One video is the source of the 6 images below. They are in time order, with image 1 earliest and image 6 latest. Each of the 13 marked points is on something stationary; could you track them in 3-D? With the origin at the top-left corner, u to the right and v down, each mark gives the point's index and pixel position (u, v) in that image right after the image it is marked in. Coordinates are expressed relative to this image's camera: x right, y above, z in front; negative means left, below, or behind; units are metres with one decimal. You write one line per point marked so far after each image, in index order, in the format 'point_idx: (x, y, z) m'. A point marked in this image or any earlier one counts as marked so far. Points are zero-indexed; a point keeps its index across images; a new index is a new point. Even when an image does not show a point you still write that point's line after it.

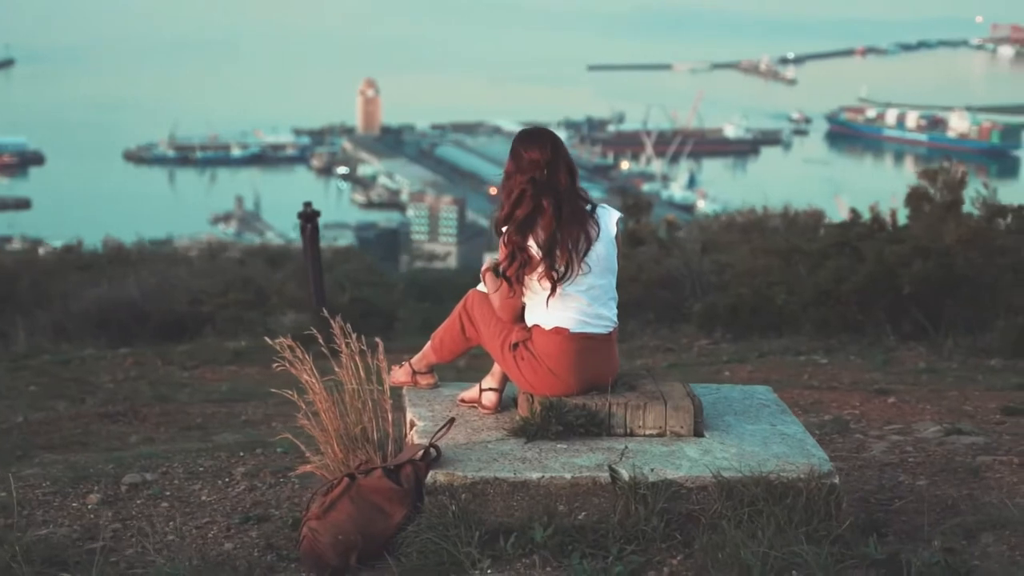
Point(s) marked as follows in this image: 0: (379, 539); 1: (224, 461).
0: (-0.3, -0.5, +5.2) m
1: (-0.7, -0.4, +6.6) m
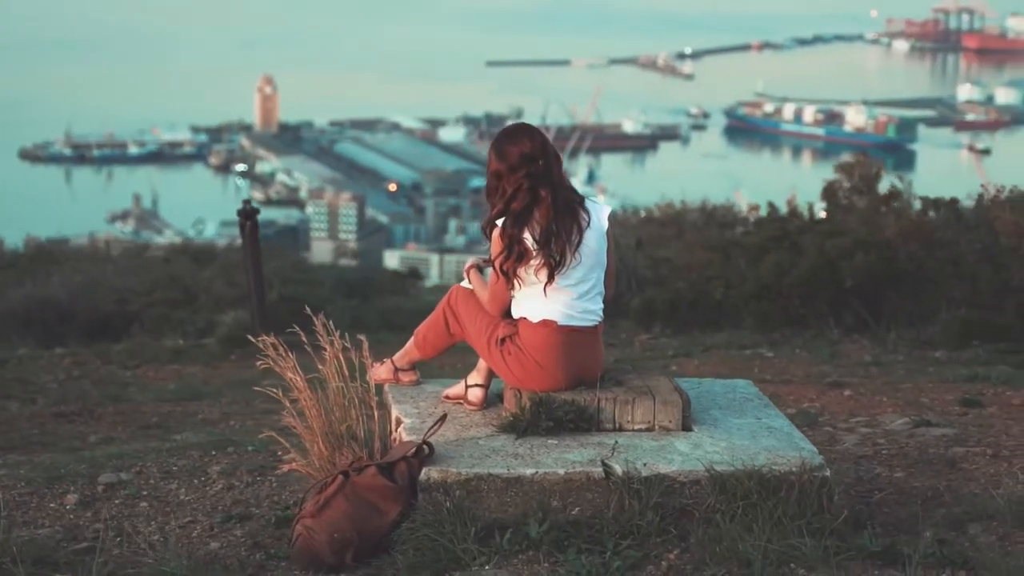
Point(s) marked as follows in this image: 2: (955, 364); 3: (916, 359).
0: (-0.3, -0.5, +5.2) m
1: (-0.8, -0.4, +6.5) m
2: (+1.6, -0.3, +9.3) m
3: (+1.5, -0.3, +9.5) m
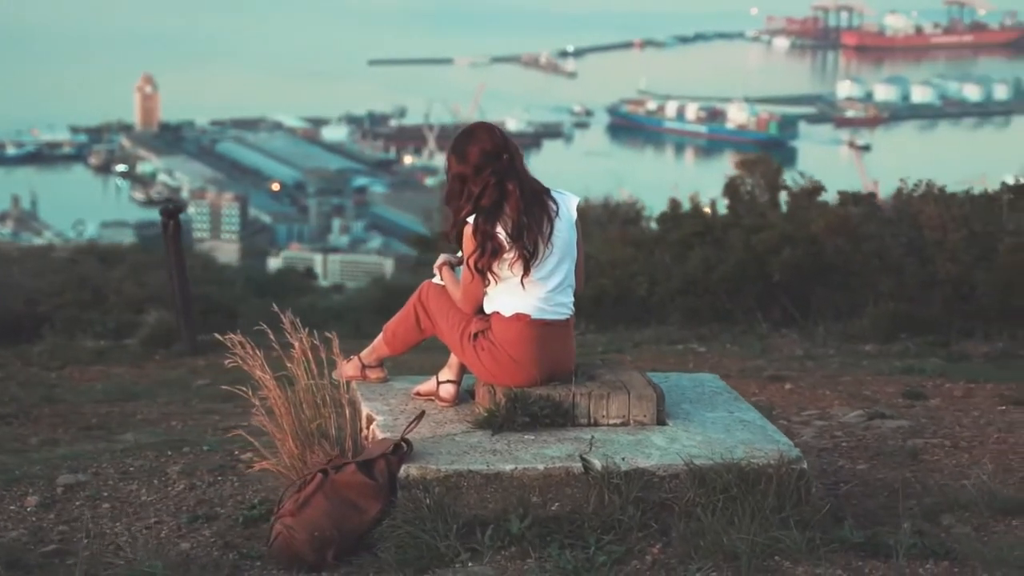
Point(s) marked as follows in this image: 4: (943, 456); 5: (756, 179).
0: (-0.3, -0.5, +5.1) m
1: (-0.9, -0.4, +6.5) m
2: (+1.4, -0.3, +9.4) m
3: (+1.3, -0.2, +9.5) m
4: (+1.0, -0.4, +6.2) m
5: (+1.8, +0.8, +19.2) m
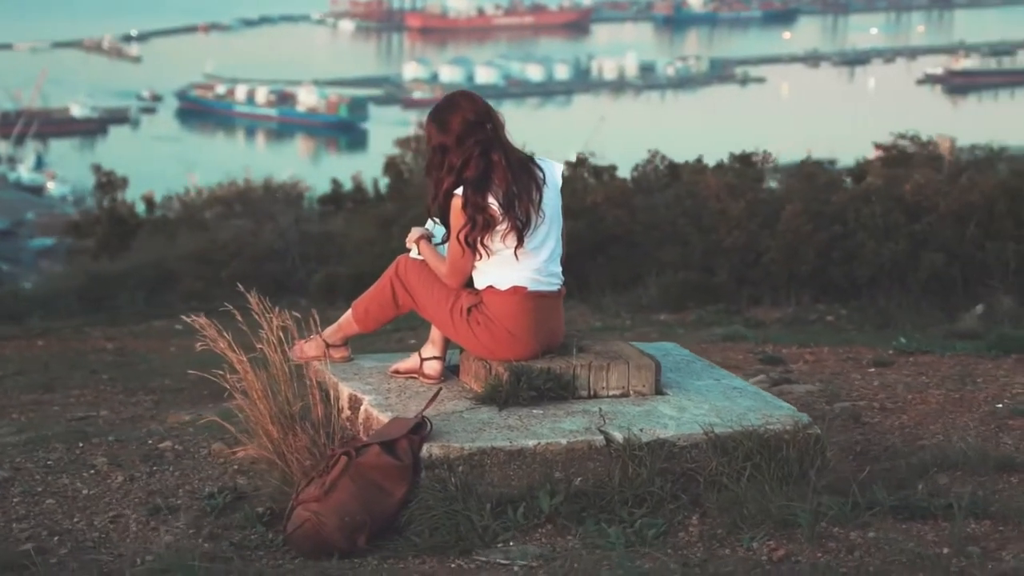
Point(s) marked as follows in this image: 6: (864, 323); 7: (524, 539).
0: (-0.2, -0.4, +4.9) m
1: (-1.1, -0.4, +6.1) m
2: (+0.7, -0.1, +9.4) m
3: (+0.5, -0.1, +9.5) m
4: (+0.9, -0.3, +6.2) m
5: (-0.7, +1.0, +19.2) m
6: (+1.3, -0.1, +9.7) m
7: (0.0, -0.5, +4.9) m
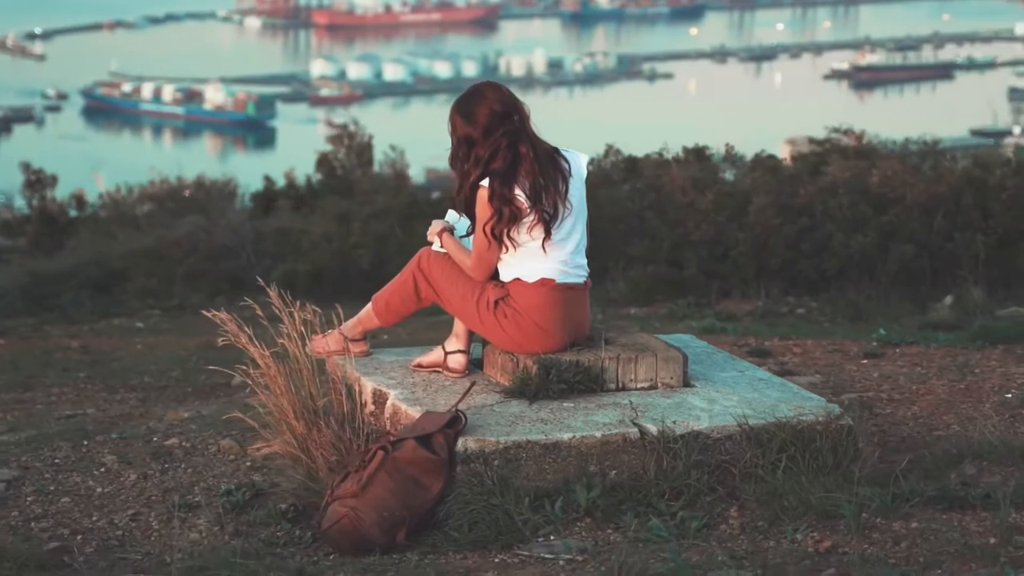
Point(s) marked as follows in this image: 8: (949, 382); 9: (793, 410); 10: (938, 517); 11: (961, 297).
0: (-0.2, -0.4, +4.9) m
1: (-1.0, -0.4, +6.1) m
2: (+0.6, -0.1, +9.4) m
3: (+0.4, -0.1, +9.5) m
4: (+0.9, -0.3, +6.2) m
5: (-1.2, +1.0, +19.1) m
6: (+1.2, -0.1, +9.7) m
7: (+0.1, -0.5, +4.9) m
8: (+1.1, -0.2, +6.7) m
9: (+0.6, -0.2, +5.2) m
10: (+0.8, -0.4, +4.9) m
11: (+1.7, 0.0, +9.8) m
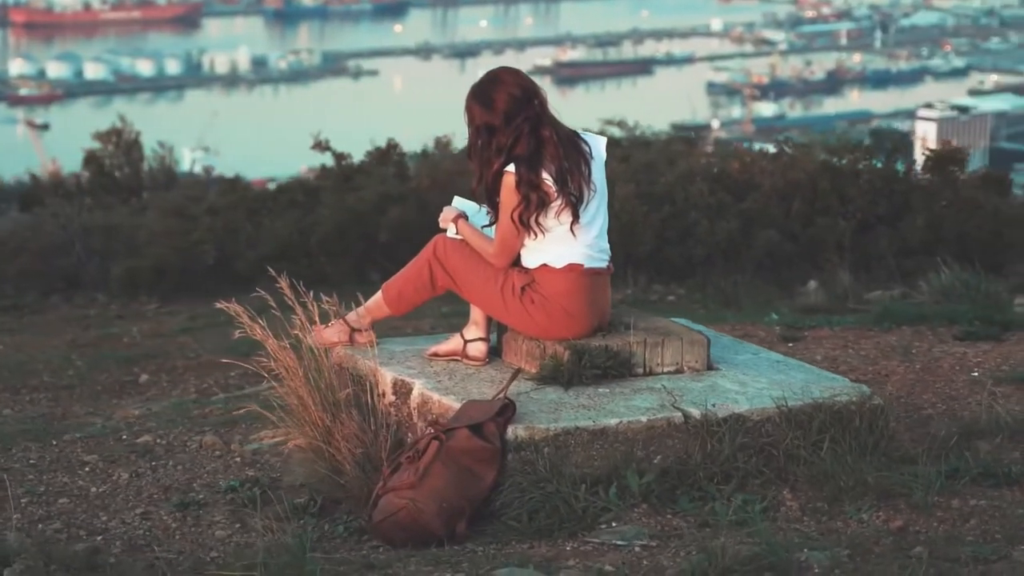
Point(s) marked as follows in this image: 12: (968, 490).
0: (-0.1, -0.4, +4.8) m
1: (-1.1, -0.4, +5.8) m
2: (+0.1, -0.1, +9.3) m
3: (-0.1, -0.1, +9.5) m
4: (+0.9, -0.2, +6.2) m
5: (-2.8, +1.0, +18.8) m
6: (+0.7, -0.1, +9.7) m
7: (+0.2, -0.4, +4.8) m
8: (+1.0, -0.2, +6.7) m
9: (+0.6, -0.2, +5.2) m
10: (+0.9, -0.4, +4.9) m
11: (+1.2, 0.0, +9.9) m
12: (+0.9, -0.4, +4.9) m
